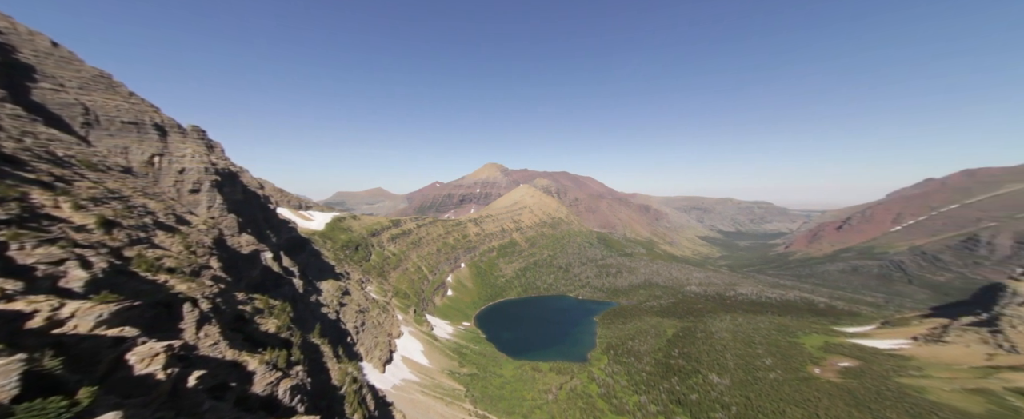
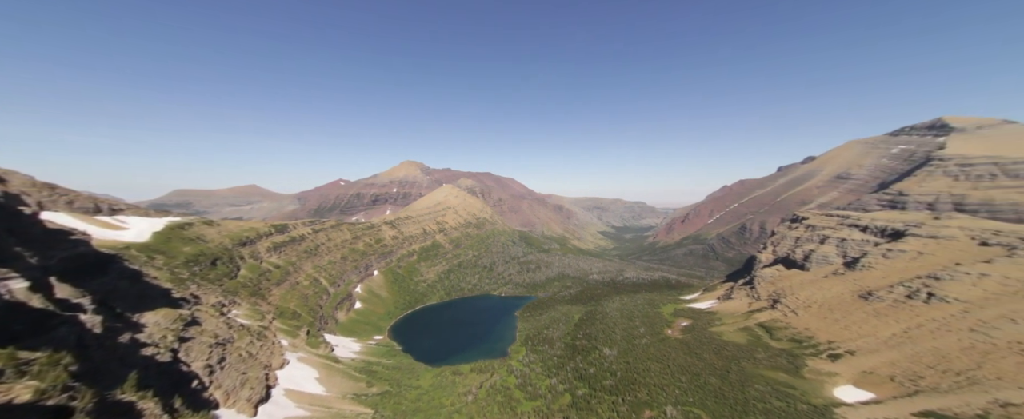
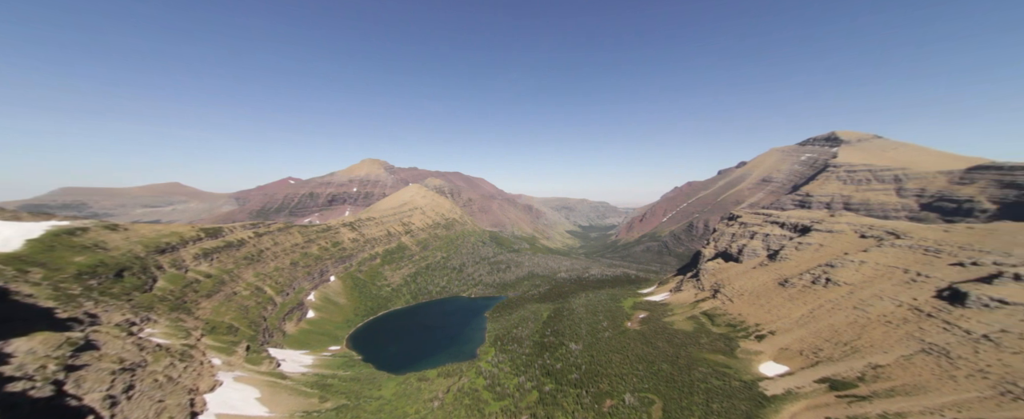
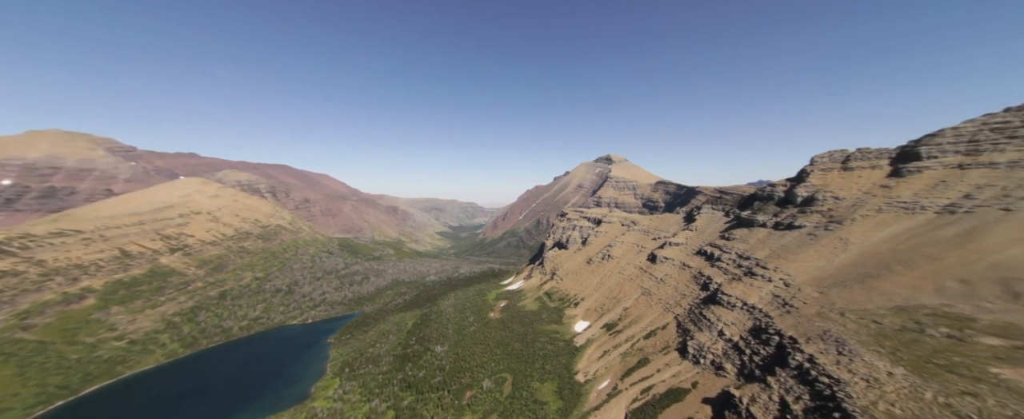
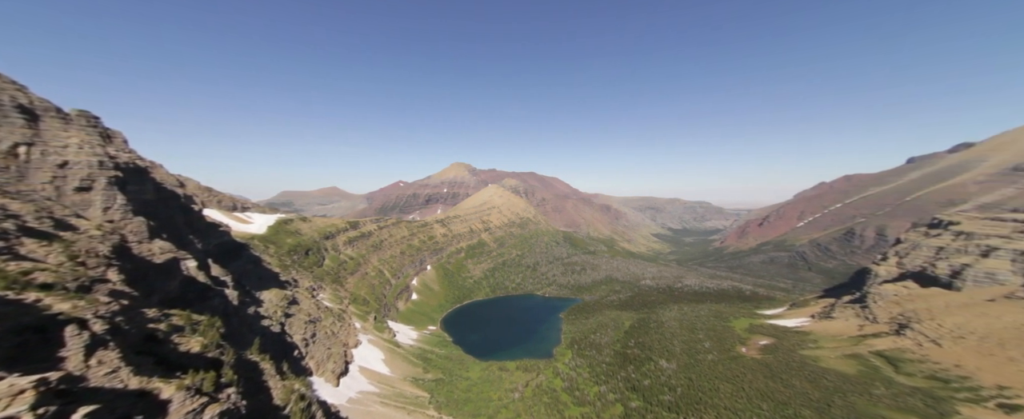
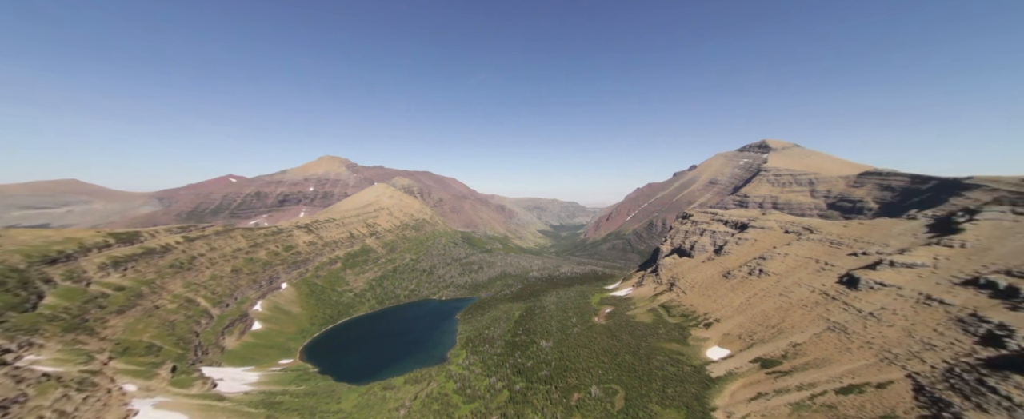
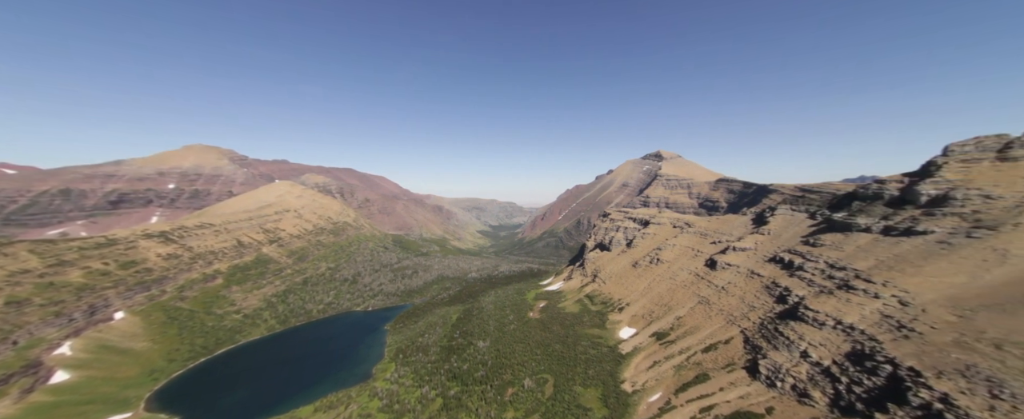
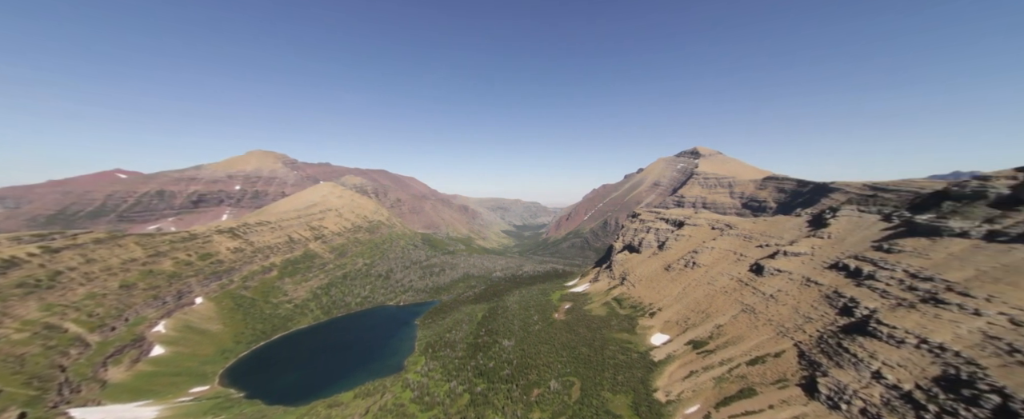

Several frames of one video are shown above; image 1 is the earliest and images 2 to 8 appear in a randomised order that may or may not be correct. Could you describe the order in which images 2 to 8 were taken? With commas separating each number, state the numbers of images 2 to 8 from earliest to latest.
5, 2, 3, 6, 8, 7, 4
